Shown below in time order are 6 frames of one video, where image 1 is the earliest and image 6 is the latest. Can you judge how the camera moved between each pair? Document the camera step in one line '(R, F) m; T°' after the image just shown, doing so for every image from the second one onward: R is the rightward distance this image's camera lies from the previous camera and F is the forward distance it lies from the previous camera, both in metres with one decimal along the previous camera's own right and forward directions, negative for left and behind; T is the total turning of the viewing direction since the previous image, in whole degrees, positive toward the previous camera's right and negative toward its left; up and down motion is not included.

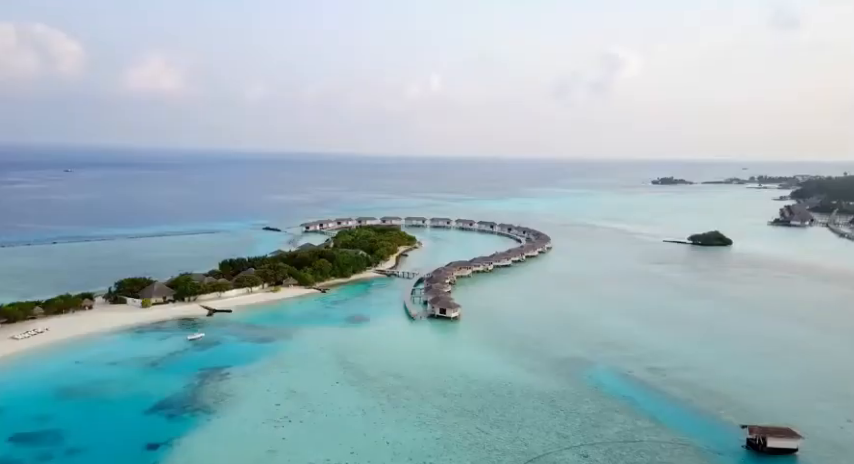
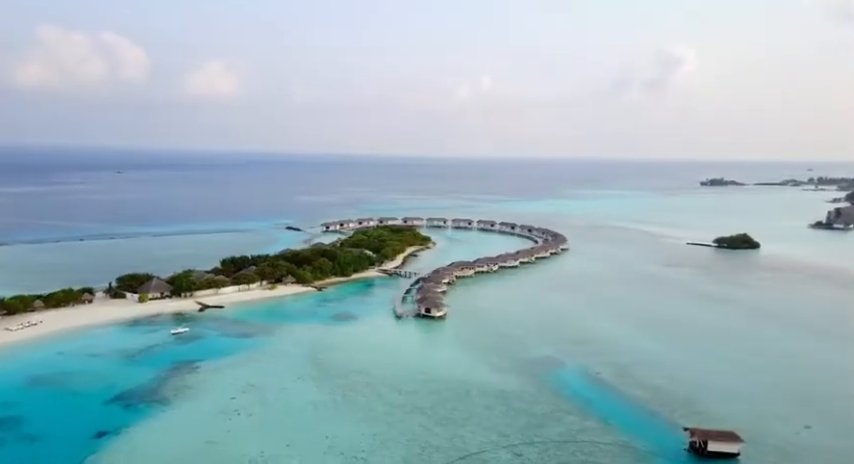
(+1.6, 0.0) m; -3°
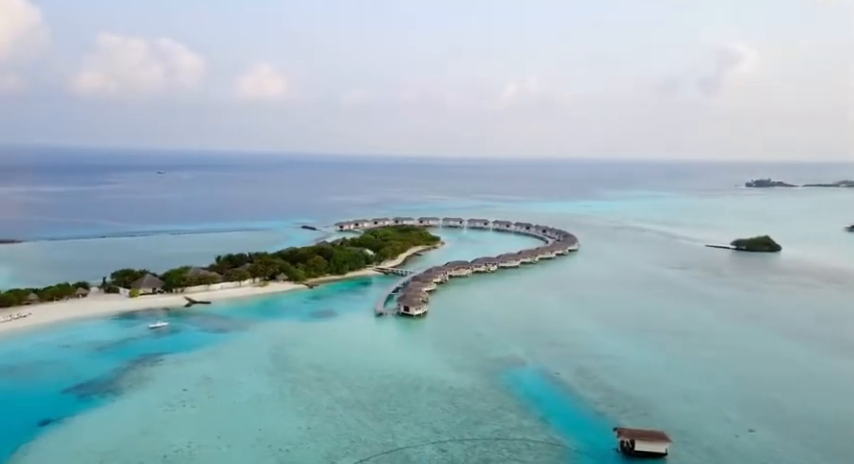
(+1.7, 0.0) m; -3°
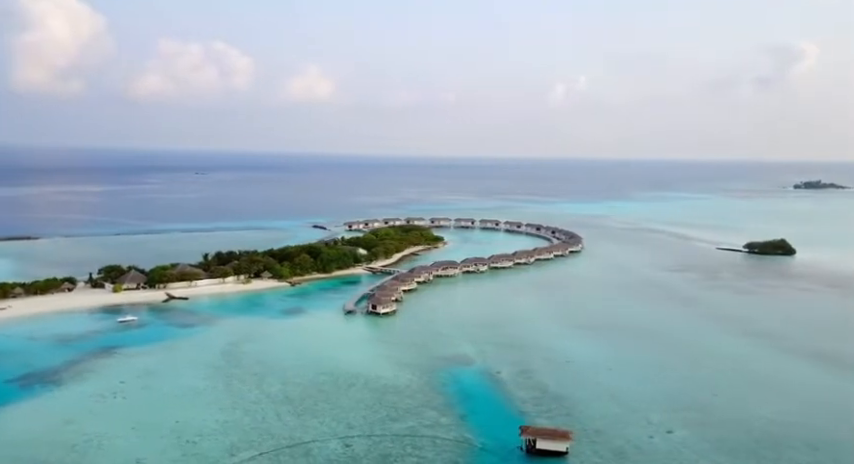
(+2.0, 0.0) m; -3°
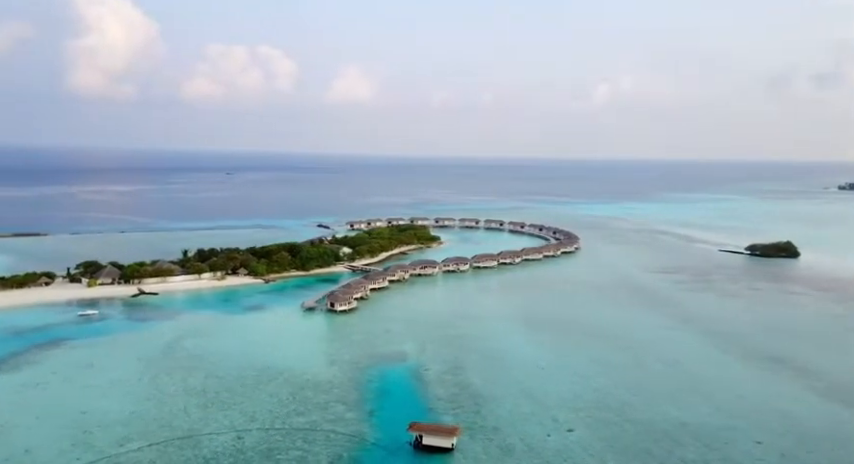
(+2.1, 0.0) m; -2°
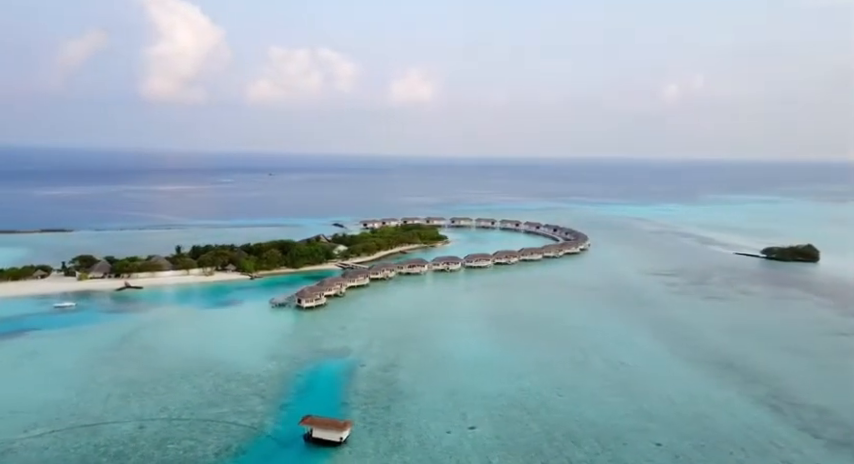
(+2.3, 0.0) m; -3°
